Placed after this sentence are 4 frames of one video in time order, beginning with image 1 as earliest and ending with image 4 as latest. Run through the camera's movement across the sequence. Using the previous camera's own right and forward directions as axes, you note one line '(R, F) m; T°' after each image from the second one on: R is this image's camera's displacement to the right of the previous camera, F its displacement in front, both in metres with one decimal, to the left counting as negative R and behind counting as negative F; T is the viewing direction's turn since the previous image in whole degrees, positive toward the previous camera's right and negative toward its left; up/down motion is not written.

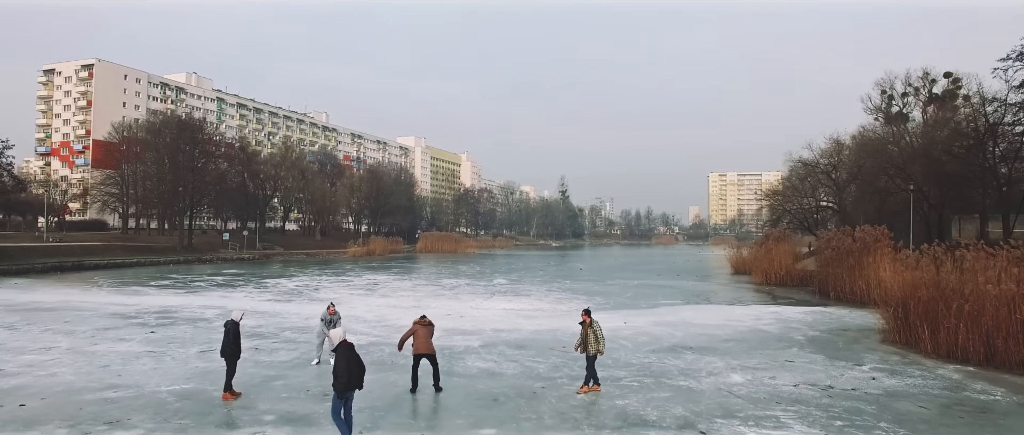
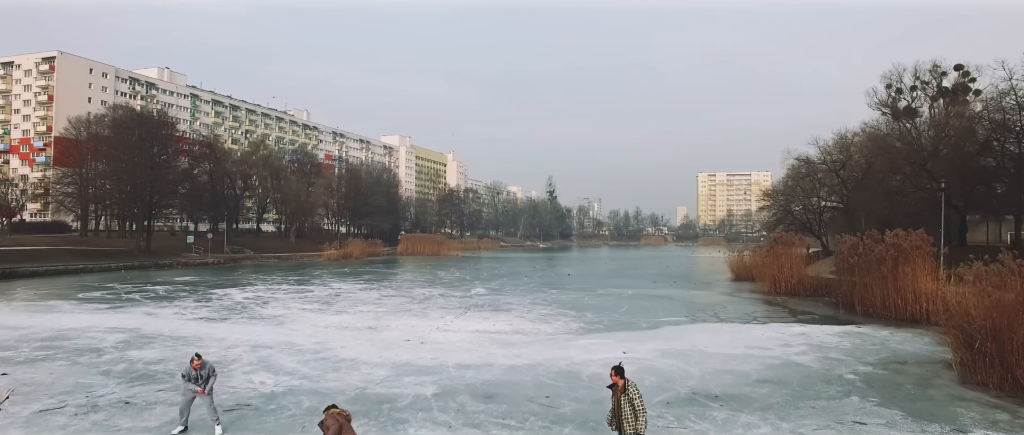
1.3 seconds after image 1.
(+0.2, +2.0) m; +1°
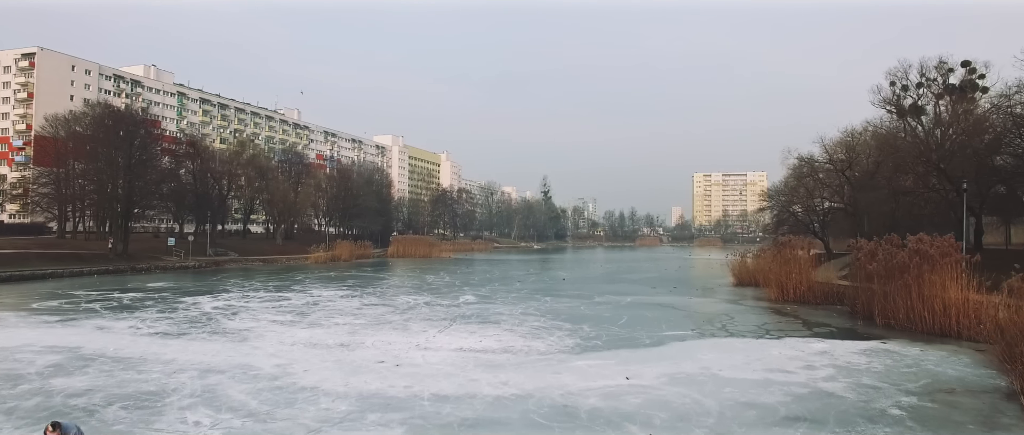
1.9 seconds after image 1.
(+0.1, +1.1) m; 0°
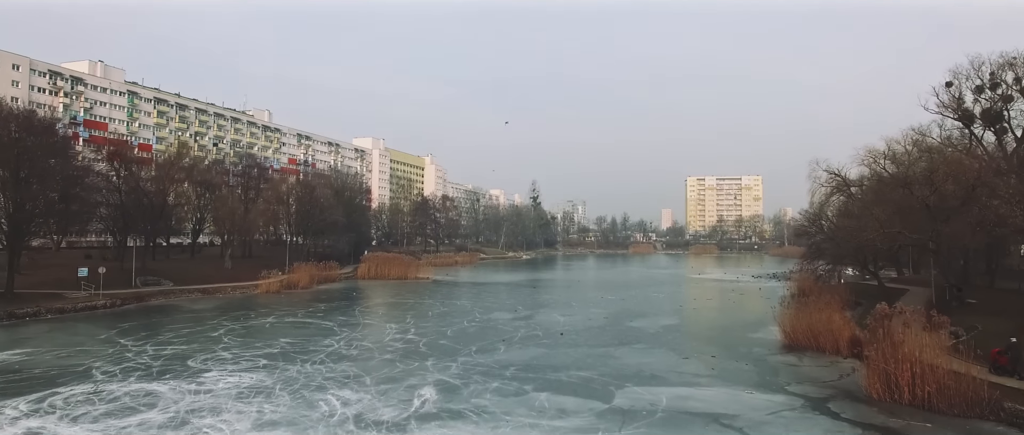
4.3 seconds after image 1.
(+0.1, +5.4) m; +1°
